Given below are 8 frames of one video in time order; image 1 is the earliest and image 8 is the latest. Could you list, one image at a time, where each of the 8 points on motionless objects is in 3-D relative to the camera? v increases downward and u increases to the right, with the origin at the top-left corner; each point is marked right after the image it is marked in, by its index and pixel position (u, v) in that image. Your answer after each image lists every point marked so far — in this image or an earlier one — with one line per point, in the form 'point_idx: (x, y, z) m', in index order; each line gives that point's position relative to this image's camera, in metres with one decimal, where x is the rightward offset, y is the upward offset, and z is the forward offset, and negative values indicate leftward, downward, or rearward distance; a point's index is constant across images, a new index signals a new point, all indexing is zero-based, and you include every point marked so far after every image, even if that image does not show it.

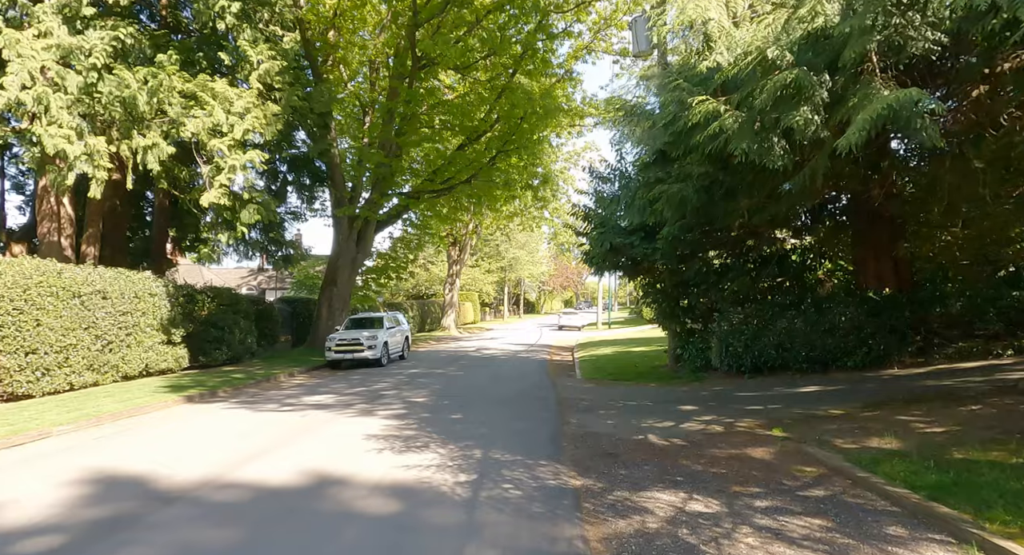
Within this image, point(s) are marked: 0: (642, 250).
0: (+3.2, +0.7, +15.6) m
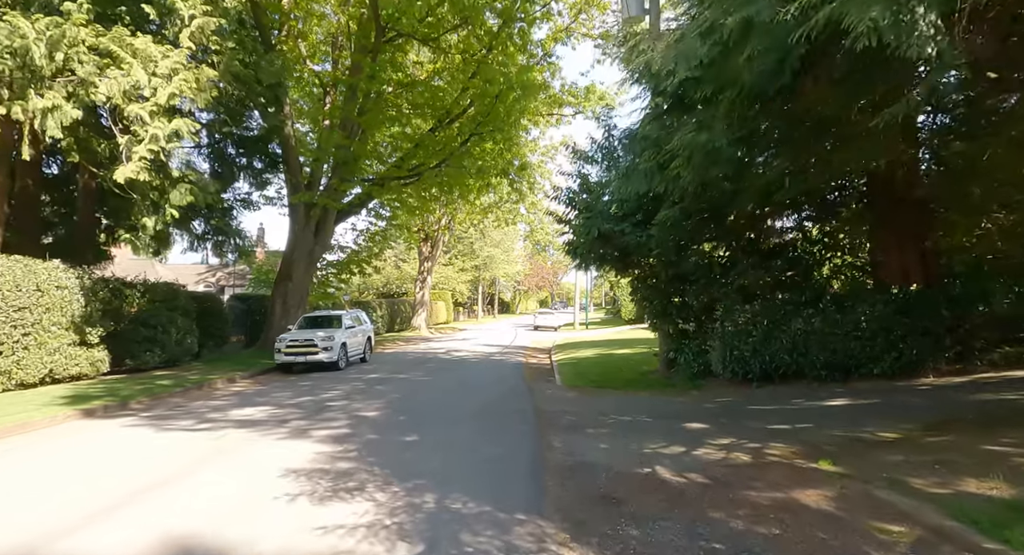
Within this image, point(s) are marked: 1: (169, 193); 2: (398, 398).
0: (+2.6, +0.9, +13.6) m
1: (-8.4, +2.1, +15.8) m
2: (-2.4, -2.6, +13.6) m
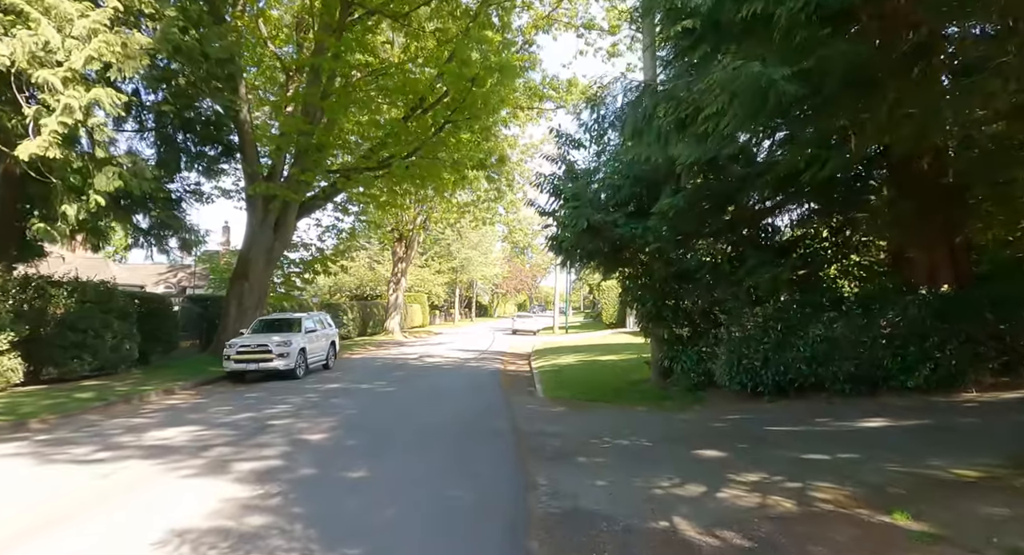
0: (+2.2, +0.9, +11.9) m
1: (-8.9, +2.1, +13.7) m
2: (-2.9, -2.5, +11.7) m
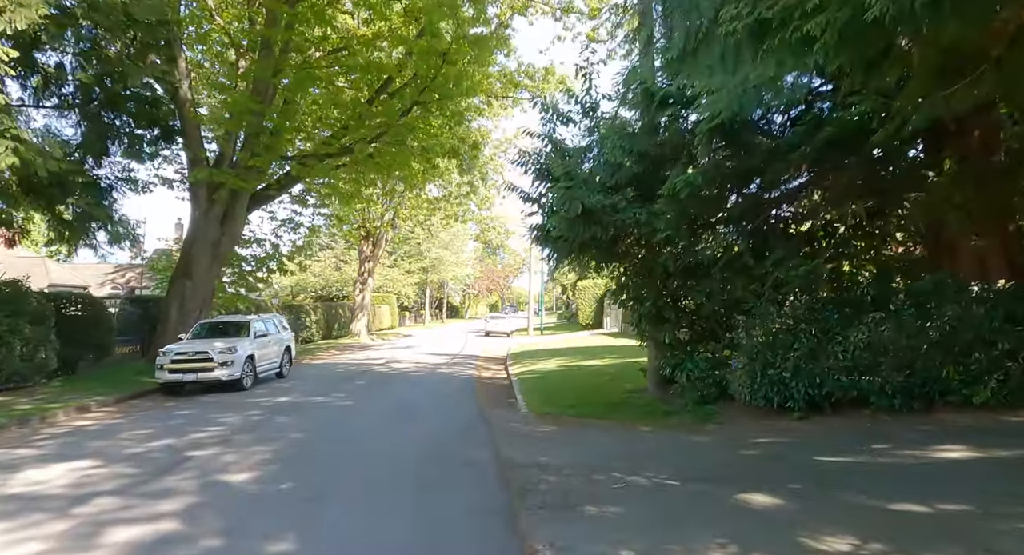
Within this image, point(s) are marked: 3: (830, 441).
0: (+1.9, +1.0, +10.0) m
1: (-9.3, +2.2, +11.3) m
2: (-3.2, -2.4, +9.6) m
3: (+4.0, -2.1, +8.1) m
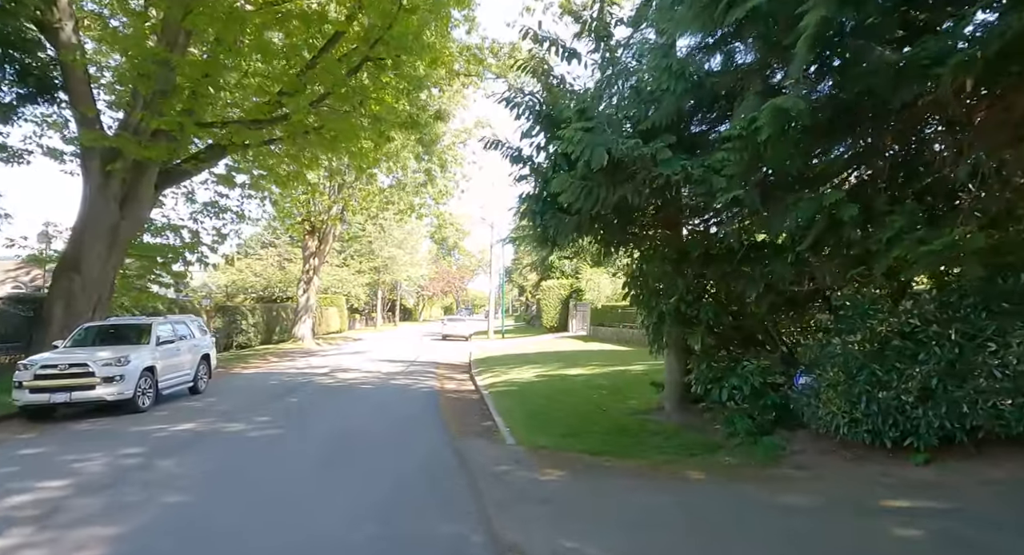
0: (+1.8, +1.2, +6.9) m
1: (-9.4, +2.4, +7.4) m
2: (-3.2, -2.2, +6.1) m
3: (+4.0, -1.8, +5.1) m
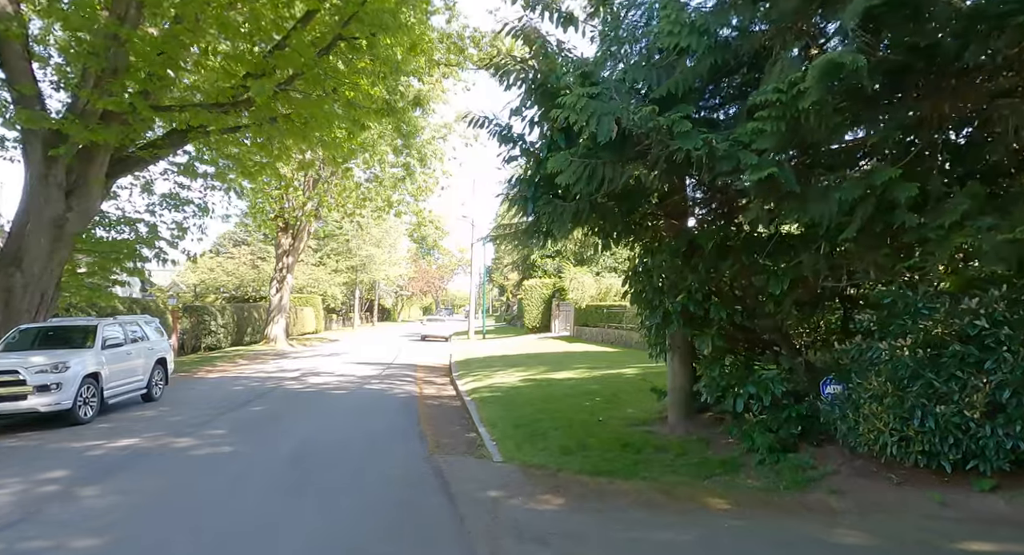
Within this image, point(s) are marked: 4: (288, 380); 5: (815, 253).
0: (+1.7, +1.2, +5.9) m
1: (-9.5, +2.5, +6.0) m
2: (-3.2, -2.1, +4.9) m
3: (+4.0, -1.8, +4.2) m
4: (-6.7, -3.1, +19.3) m
5: (+3.1, +0.2, +6.5) m
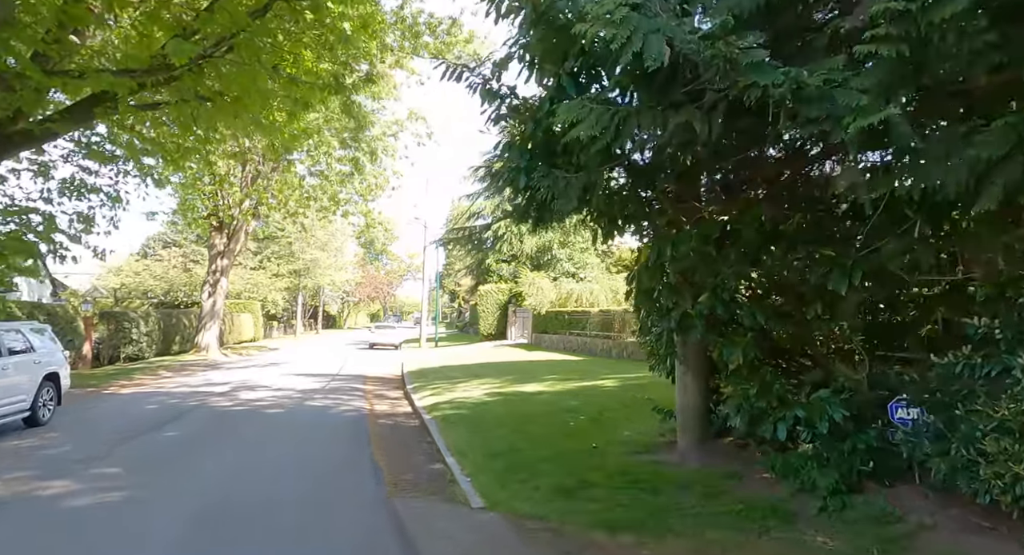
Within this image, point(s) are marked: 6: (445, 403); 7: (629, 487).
0: (+1.8, +1.3, +4.2) m
1: (-9.4, +2.6, +3.4) m
2: (-3.1, -2.0, +2.8) m
3: (+4.2, -1.7, +2.6) m
4: (-7.8, -3.1, +16.8) m
5: (+3.1, +0.3, +4.9) m
6: (-1.4, -2.8, +14.1) m
7: (+1.3, -2.2, +6.6) m
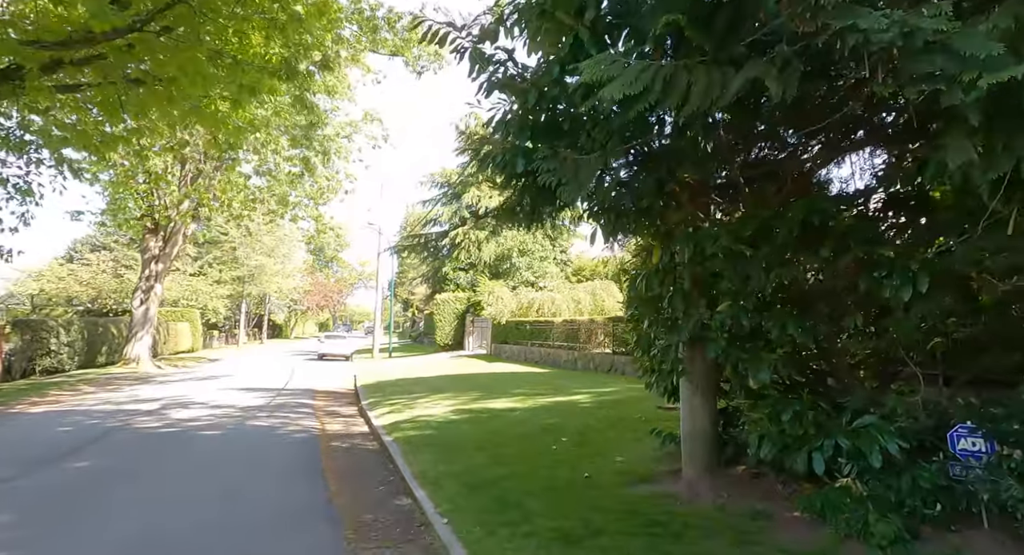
0: (+1.9, +1.3, +3.2) m
1: (-9.2, +2.7, +1.6) m
2: (-2.9, -2.0, +1.4) m
3: (+4.4, -1.7, +1.8) m
4: (-8.6, -3.2, +15.1) m
5: (+3.1, +0.3, +4.0) m
6: (-2.1, -2.9, +12.8) m
7: (+1.2, -2.2, +5.6) m
